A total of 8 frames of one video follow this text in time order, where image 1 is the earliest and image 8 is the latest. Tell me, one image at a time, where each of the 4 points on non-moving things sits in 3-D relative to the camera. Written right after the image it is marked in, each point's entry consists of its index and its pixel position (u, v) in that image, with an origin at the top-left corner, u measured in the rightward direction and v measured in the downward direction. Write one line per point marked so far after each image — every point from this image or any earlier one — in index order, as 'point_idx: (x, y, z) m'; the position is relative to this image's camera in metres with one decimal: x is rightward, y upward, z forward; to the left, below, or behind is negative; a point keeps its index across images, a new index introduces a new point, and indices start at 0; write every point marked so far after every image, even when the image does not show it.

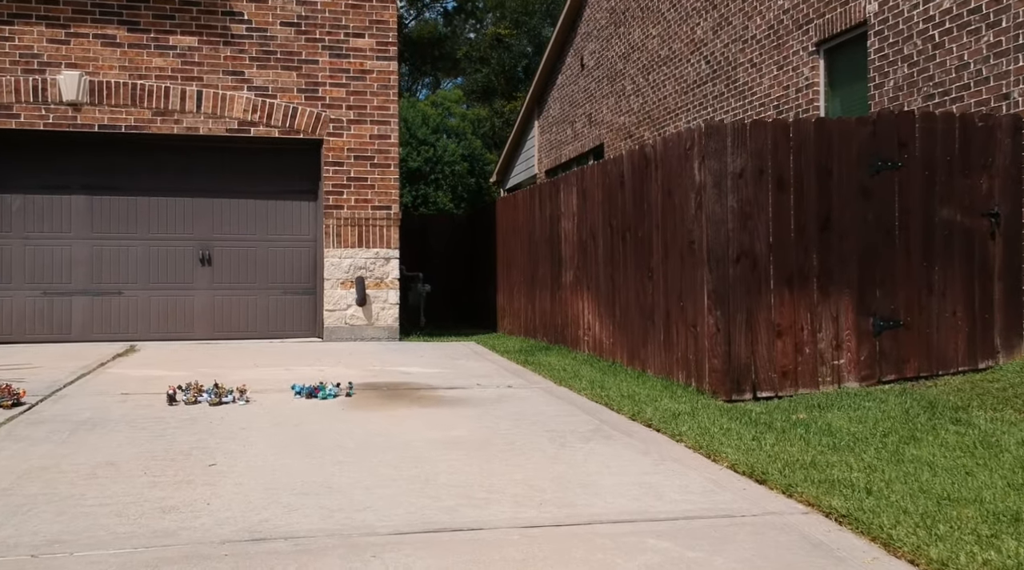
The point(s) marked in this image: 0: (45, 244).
0: (-6.0, +0.5, +10.9) m
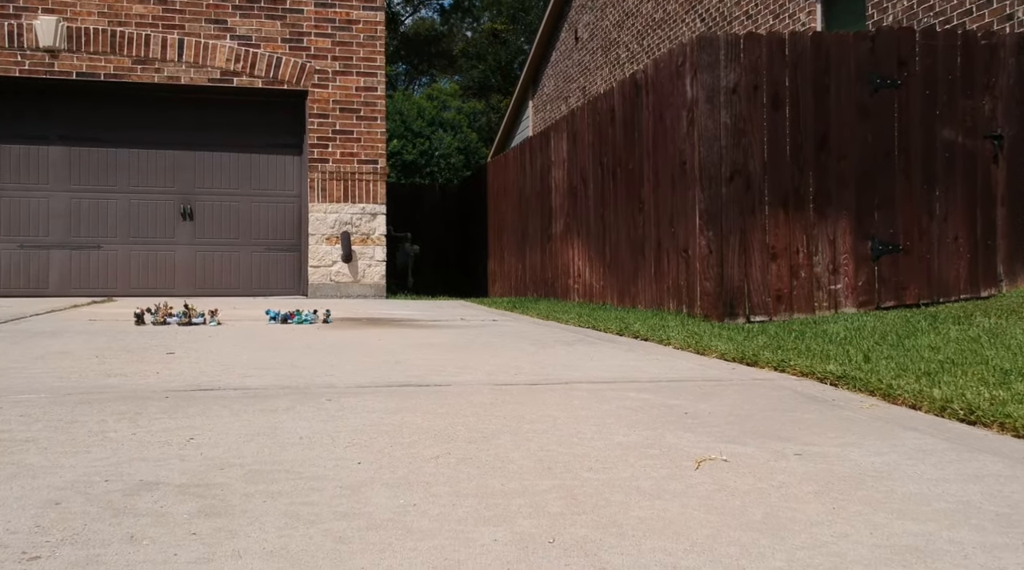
0: (-6.1, +1.1, +10.6) m
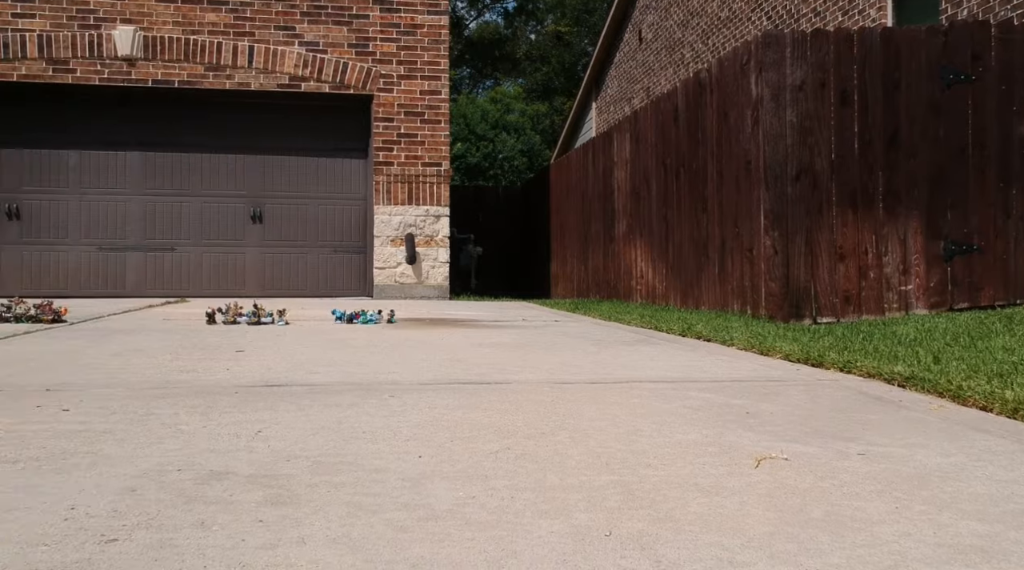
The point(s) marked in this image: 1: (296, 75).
0: (-5.4, +1.1, +11.1) m
1: (-2.8, +2.7, +11.1) m
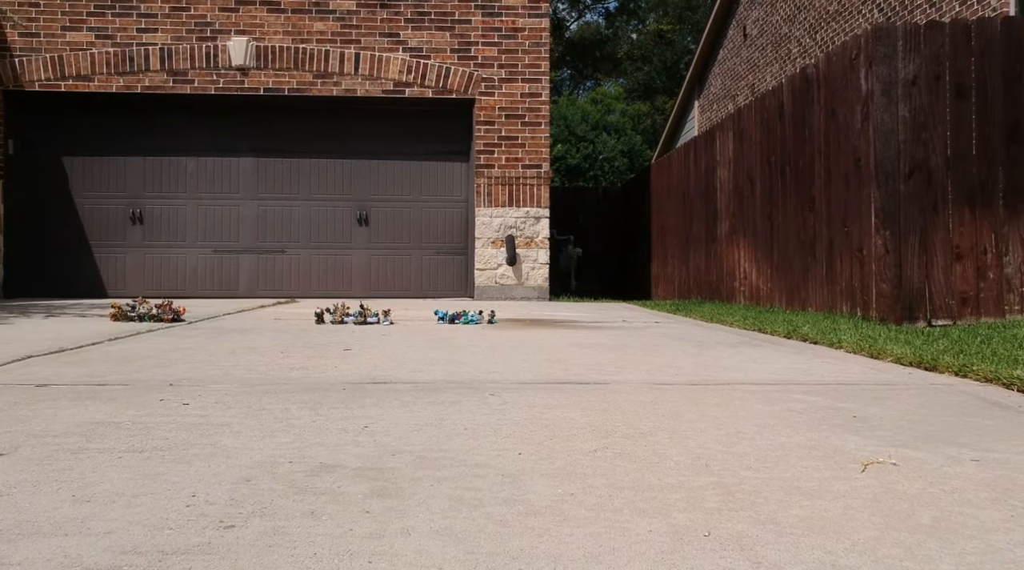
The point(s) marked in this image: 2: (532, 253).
0: (-4.0, +1.1, +11.6) m
1: (-1.5, +2.7, +11.4) m
2: (+0.3, +0.4, +11.6) m
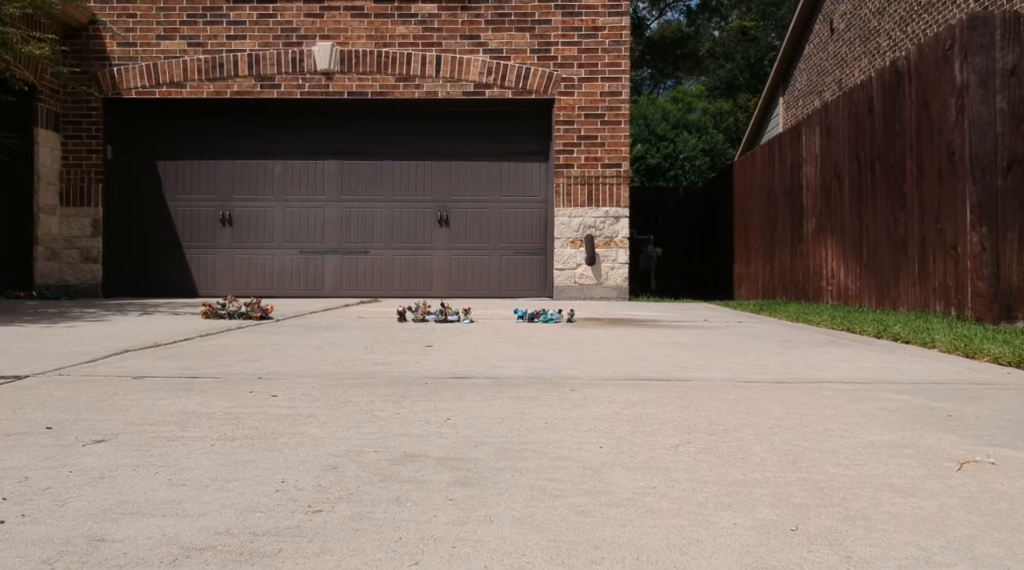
0: (-2.9, +1.1, +12.0) m
1: (-0.4, +2.7, +11.5) m
2: (+1.3, +0.4, +11.5) m
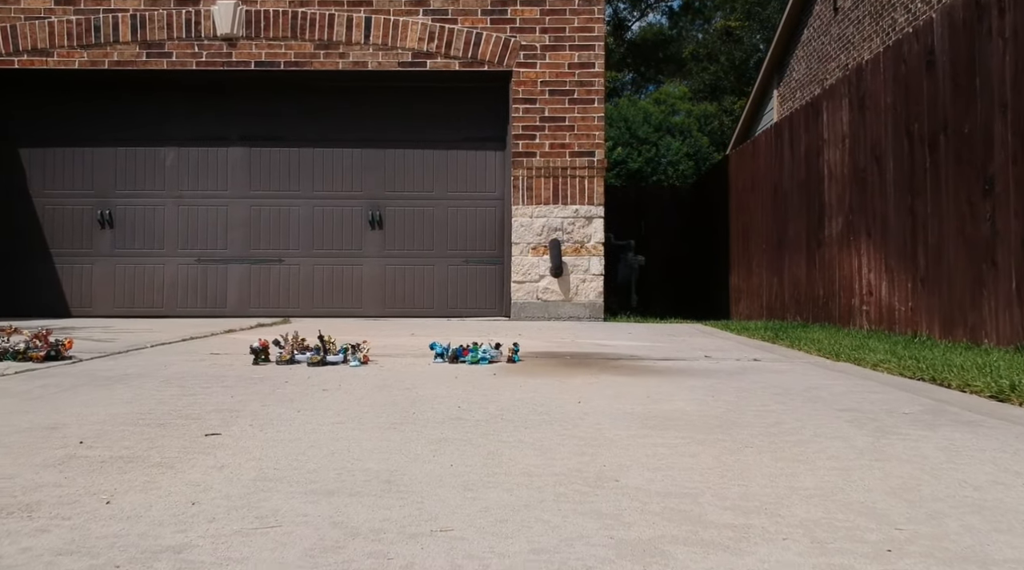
0: (-3.5, +0.9, +9.7) m
1: (-1.0, +2.5, +9.2) m
2: (+0.8, +0.3, +9.3) m
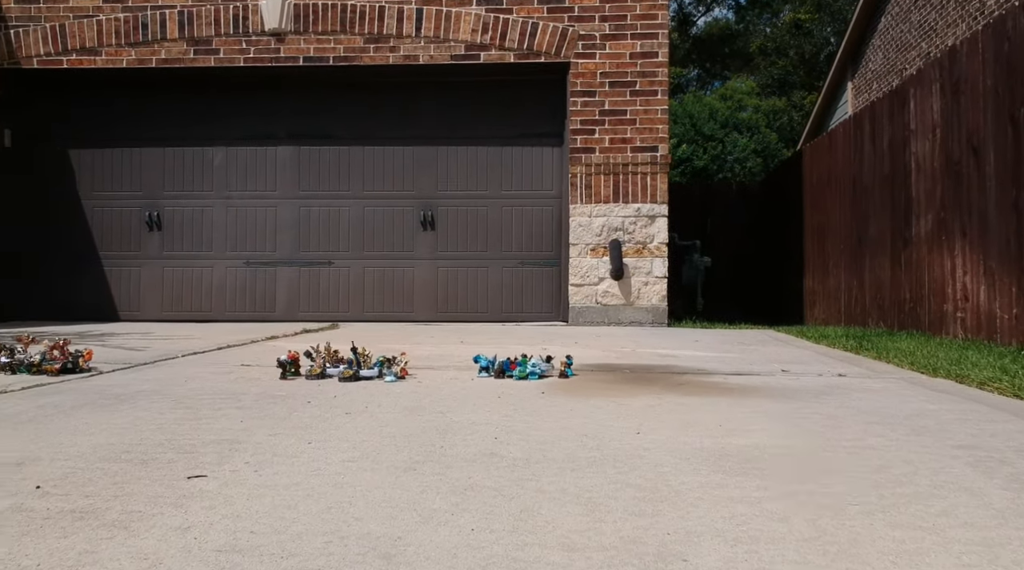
0: (-2.9, +0.9, +9.4) m
1: (-0.4, +2.5, +8.8) m
2: (+1.4, +0.2, +8.8) m
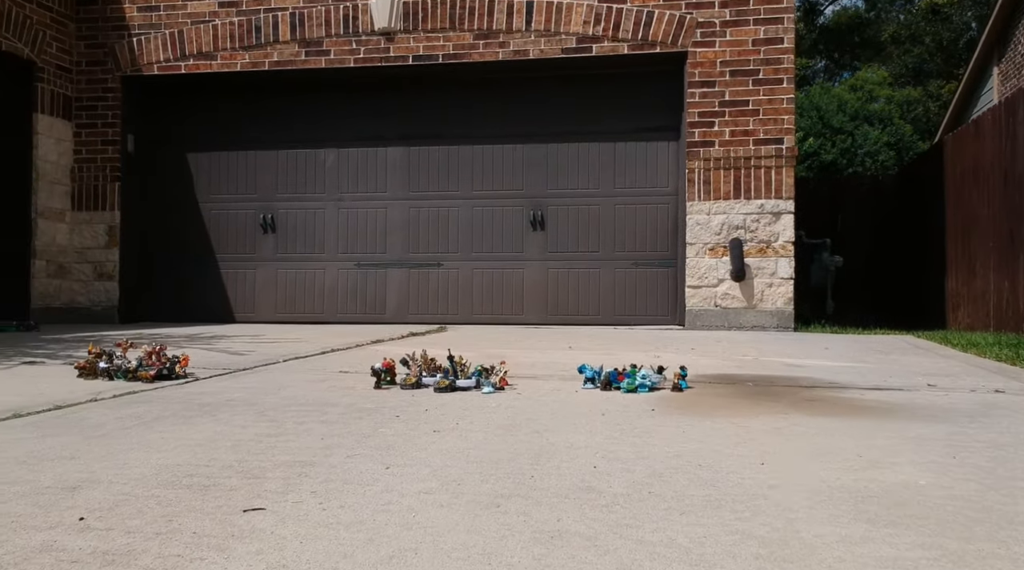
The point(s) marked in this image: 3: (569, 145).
0: (-1.7, +0.9, +9.4) m
1: (+0.7, +2.5, +8.5) m
2: (+2.4, +0.2, +8.2) m
3: (+0.6, +1.5, +9.0) m
